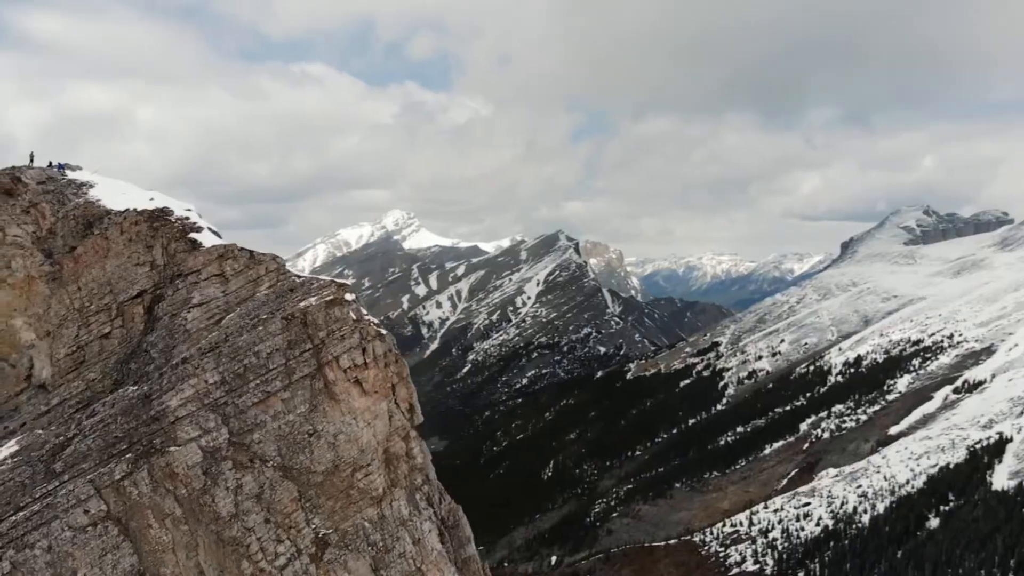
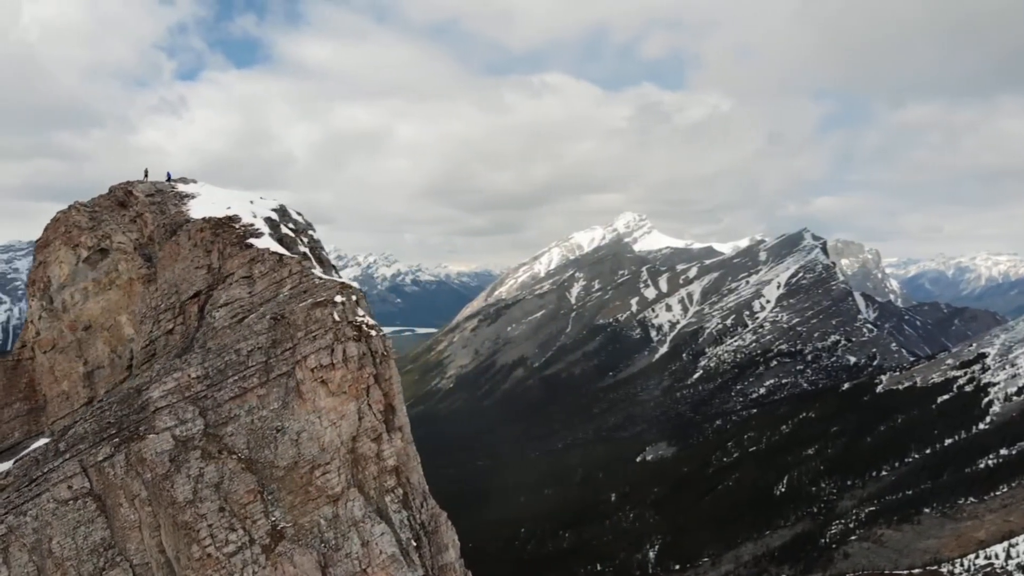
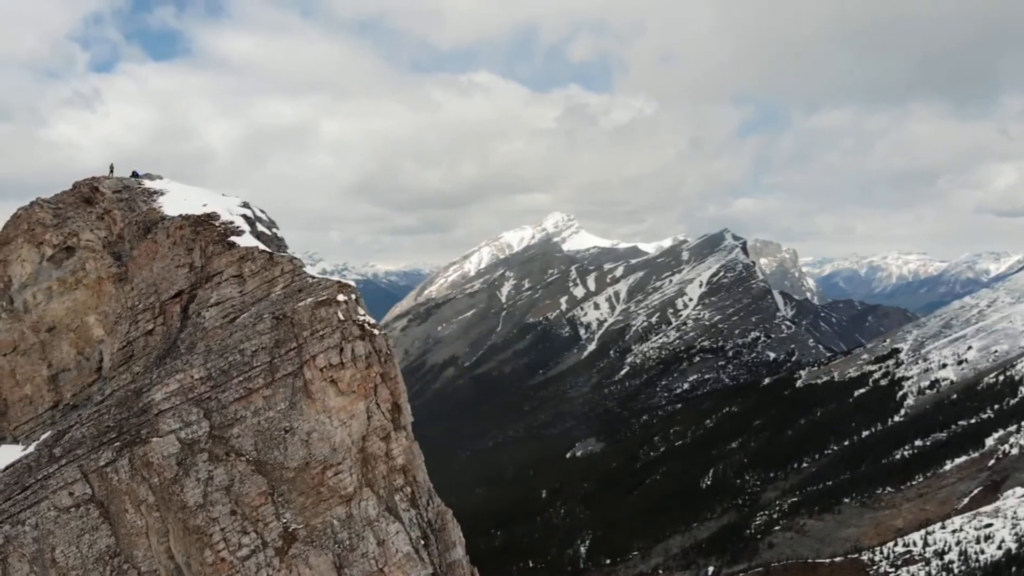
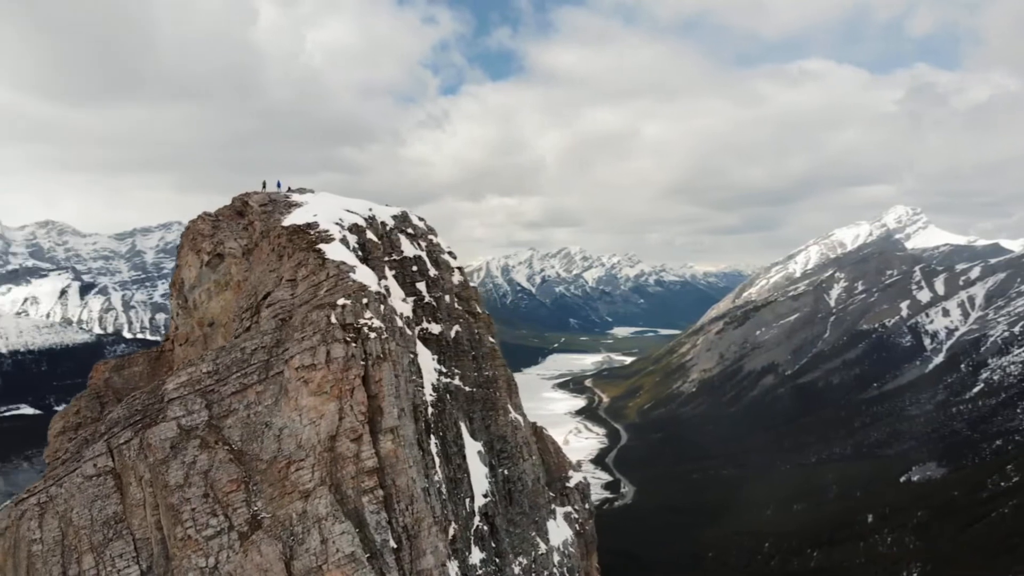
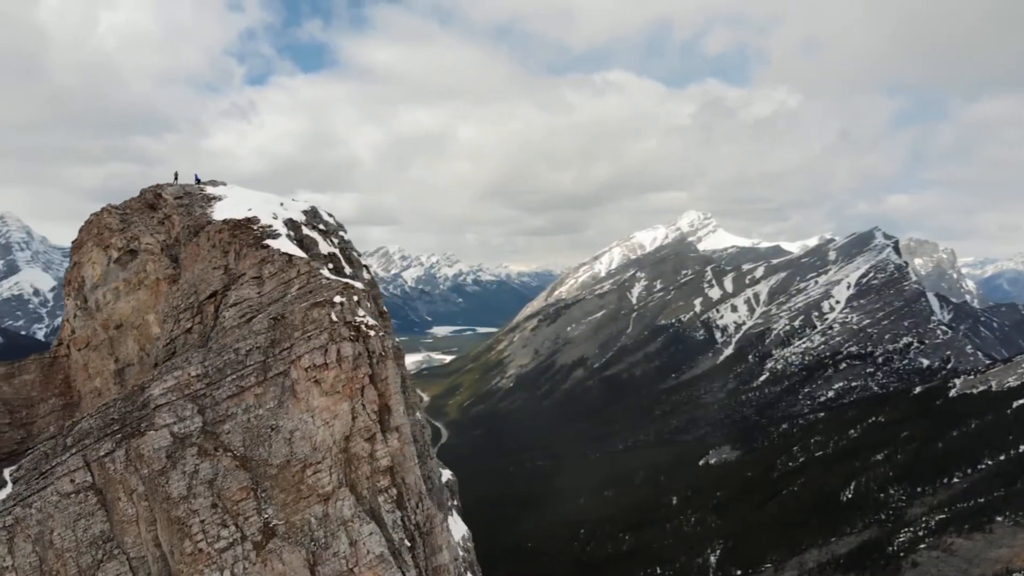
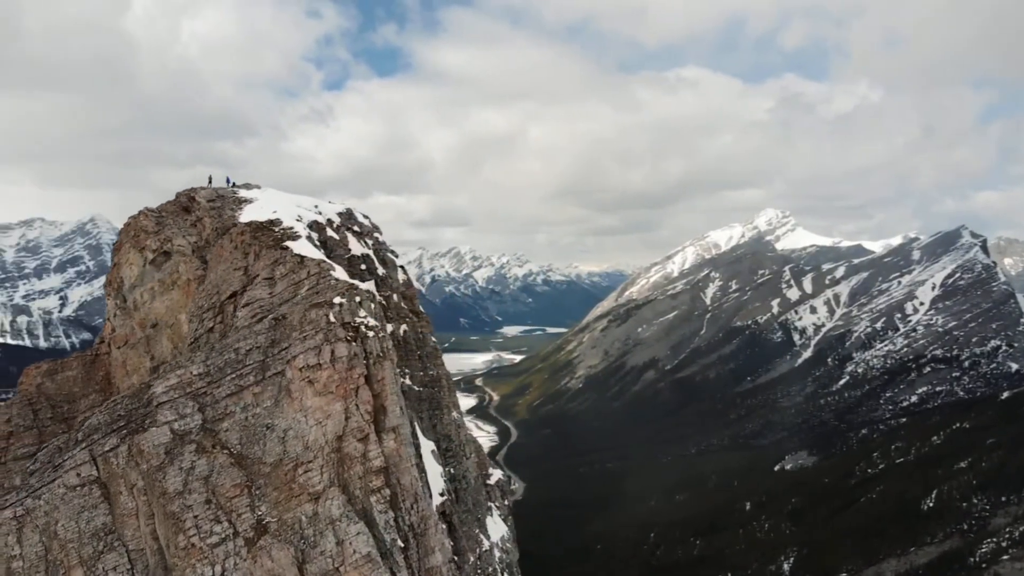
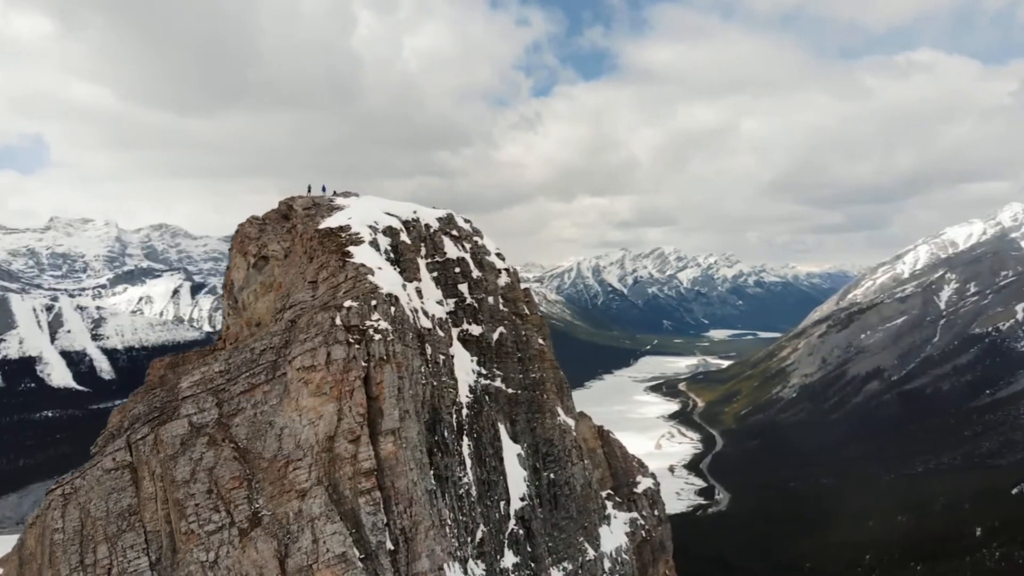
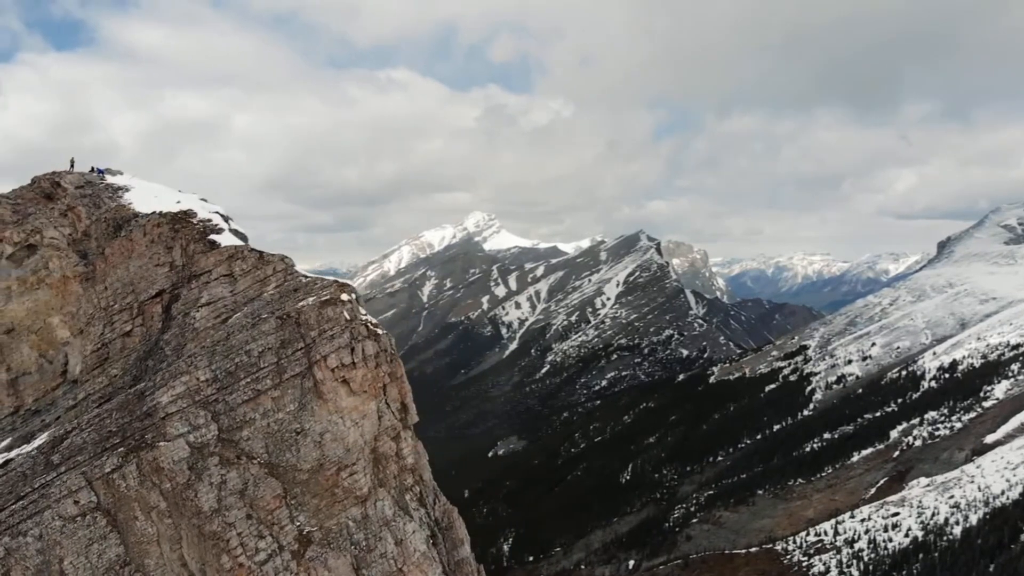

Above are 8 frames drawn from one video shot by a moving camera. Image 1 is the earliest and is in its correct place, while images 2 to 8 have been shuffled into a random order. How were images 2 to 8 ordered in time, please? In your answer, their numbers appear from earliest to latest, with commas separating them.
8, 3, 2, 5, 6, 4, 7
